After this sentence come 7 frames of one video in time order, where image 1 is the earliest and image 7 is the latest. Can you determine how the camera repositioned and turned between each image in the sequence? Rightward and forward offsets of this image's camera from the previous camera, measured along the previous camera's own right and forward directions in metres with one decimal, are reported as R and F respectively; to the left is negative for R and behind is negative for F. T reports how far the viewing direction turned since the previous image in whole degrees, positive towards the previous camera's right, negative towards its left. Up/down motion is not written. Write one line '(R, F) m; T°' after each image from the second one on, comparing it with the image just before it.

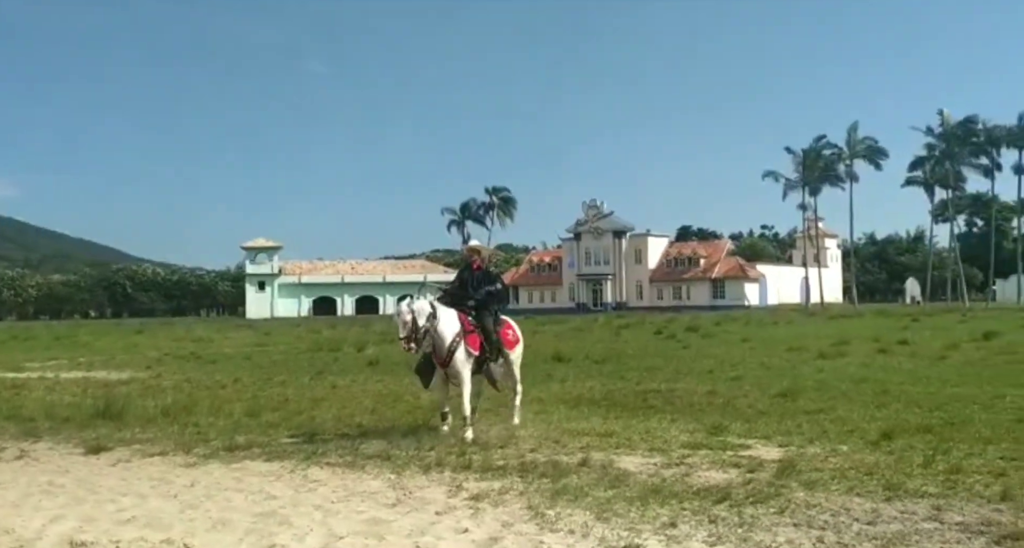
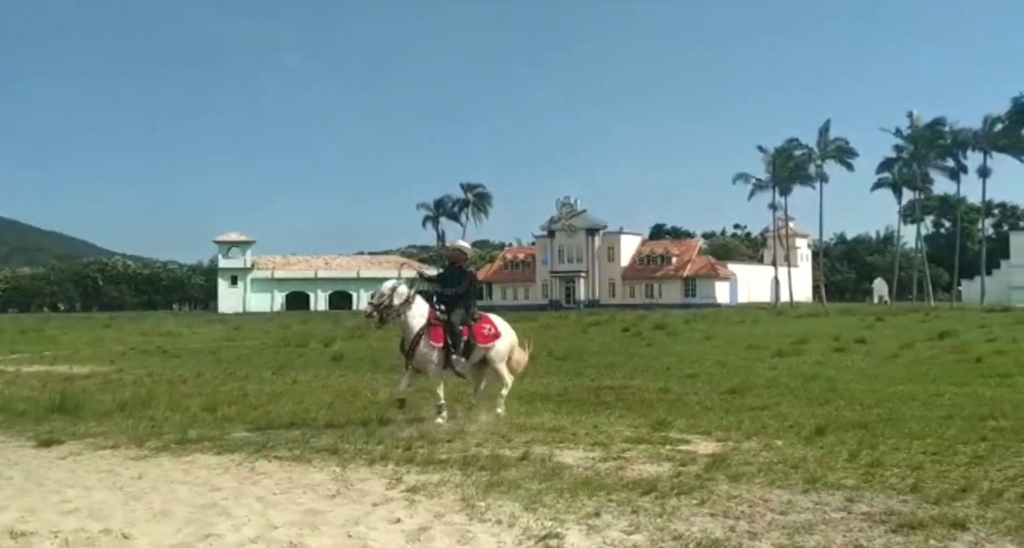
(+0.3, -0.3) m; +1°
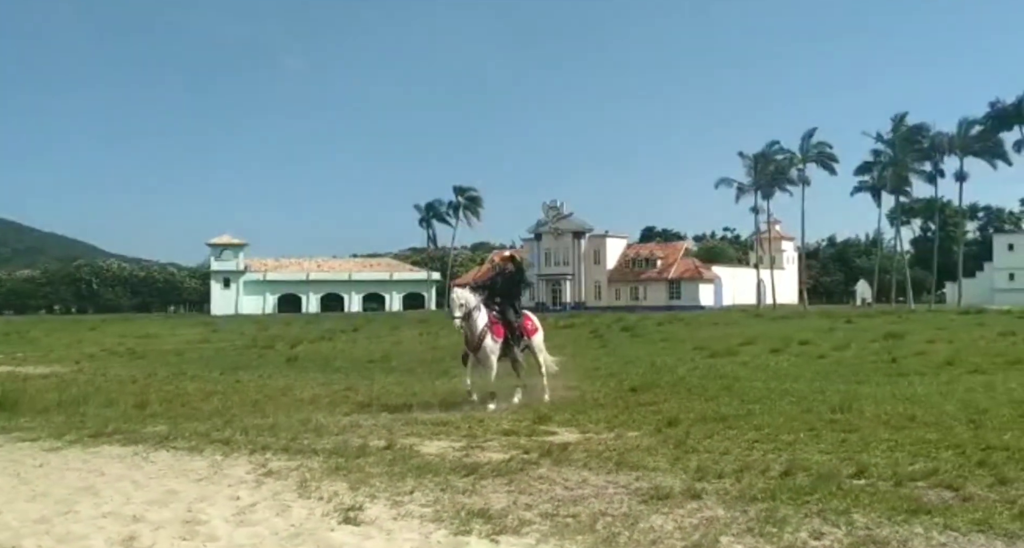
(+1.5, -1.0) m; 0°
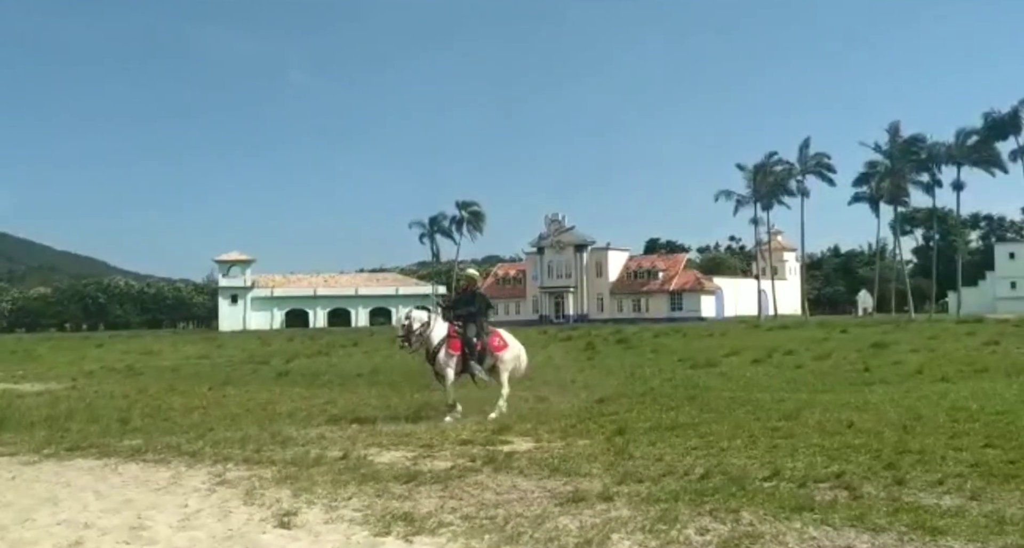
(+0.7, -0.5) m; 0°
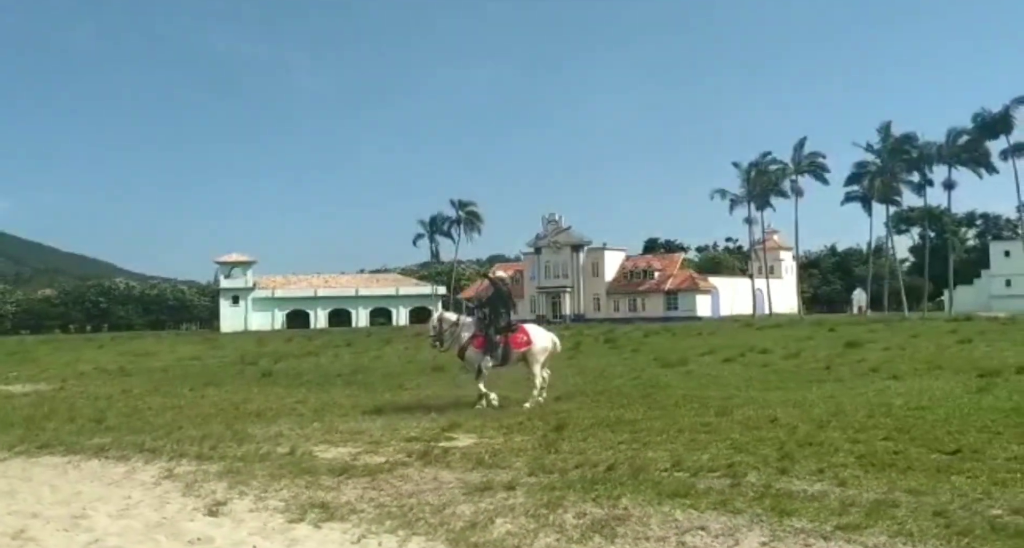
(+0.8, -0.7) m; 0°
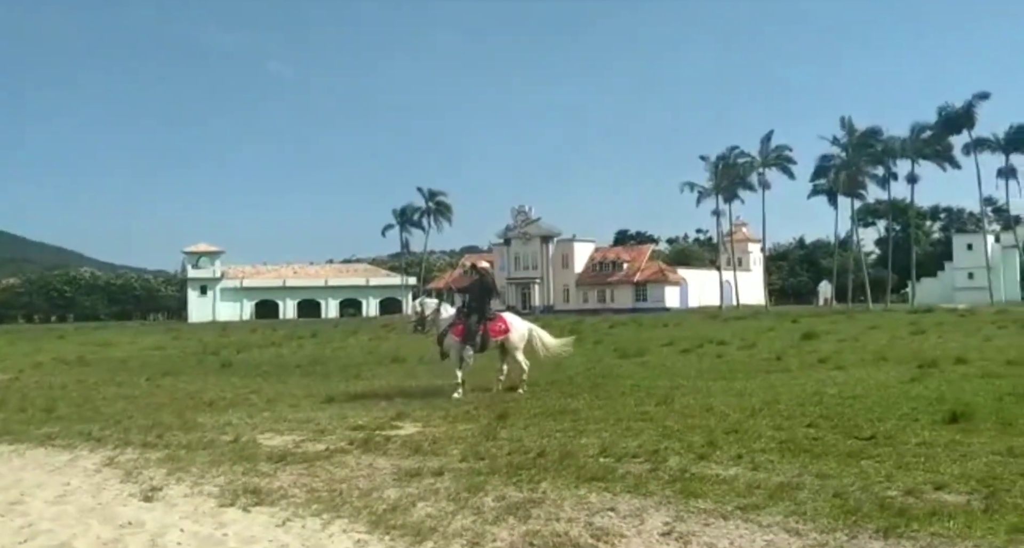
(+0.4, -0.3) m; +2°
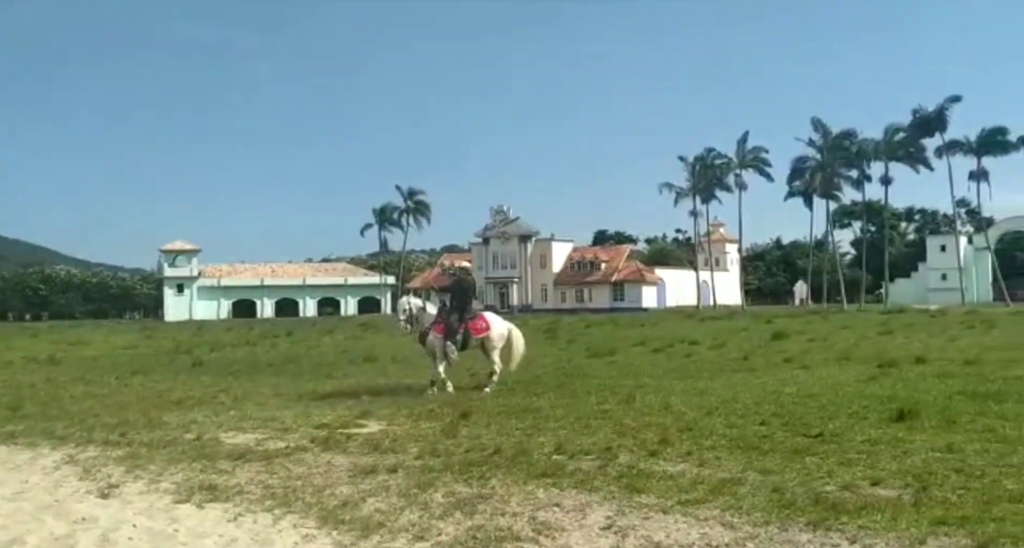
(+0.2, -0.2) m; +1°
